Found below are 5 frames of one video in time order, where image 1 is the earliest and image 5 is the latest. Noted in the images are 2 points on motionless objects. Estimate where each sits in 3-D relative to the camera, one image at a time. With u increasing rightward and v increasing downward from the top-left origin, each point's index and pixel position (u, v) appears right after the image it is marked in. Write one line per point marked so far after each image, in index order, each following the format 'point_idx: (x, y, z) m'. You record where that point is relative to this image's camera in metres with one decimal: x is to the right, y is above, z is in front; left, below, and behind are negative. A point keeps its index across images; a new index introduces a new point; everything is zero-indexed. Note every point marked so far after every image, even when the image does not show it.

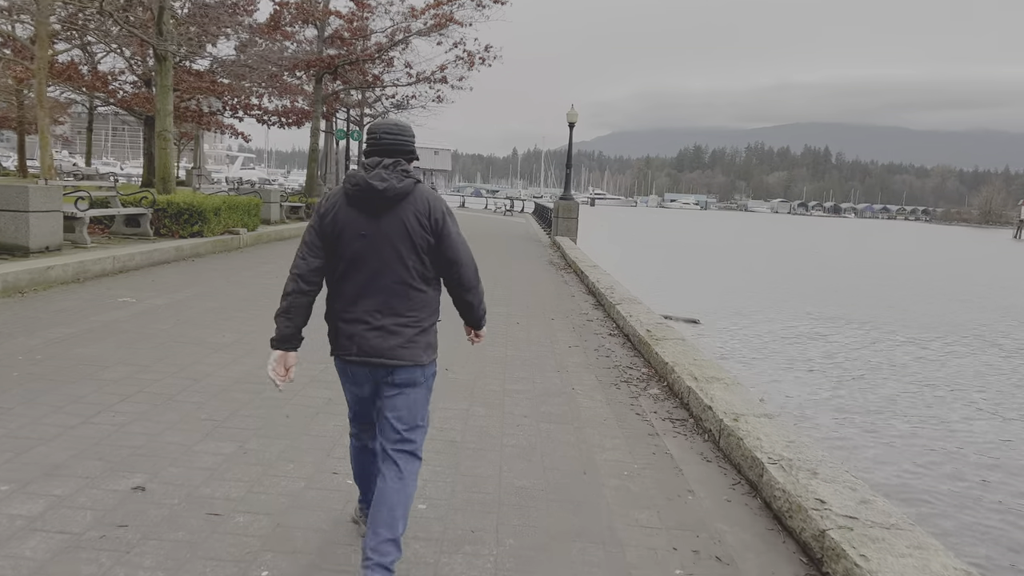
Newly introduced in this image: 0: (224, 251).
0: (-4.9, +0.6, +14.0) m
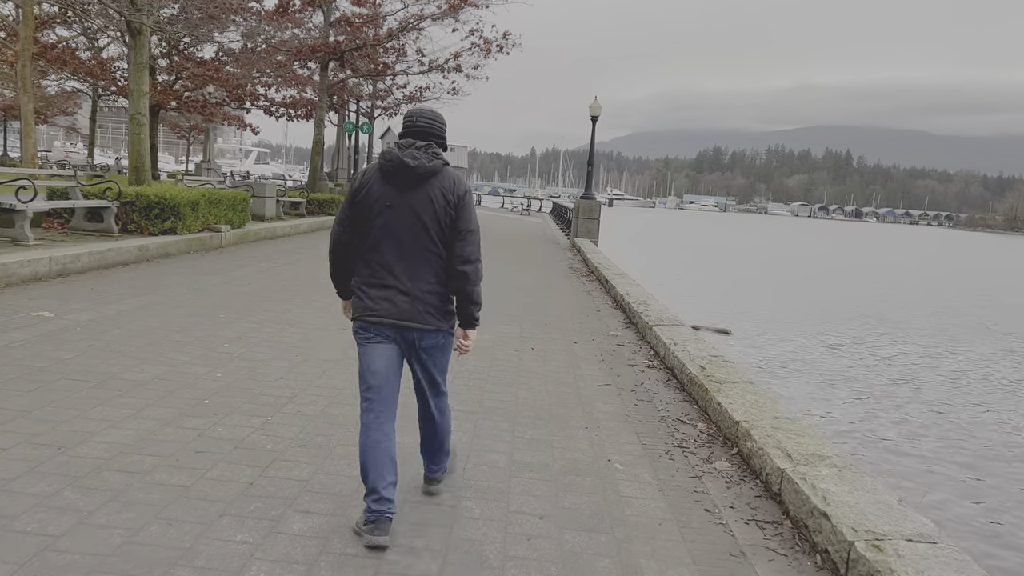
0: (-4.7, +0.6, +12.3) m
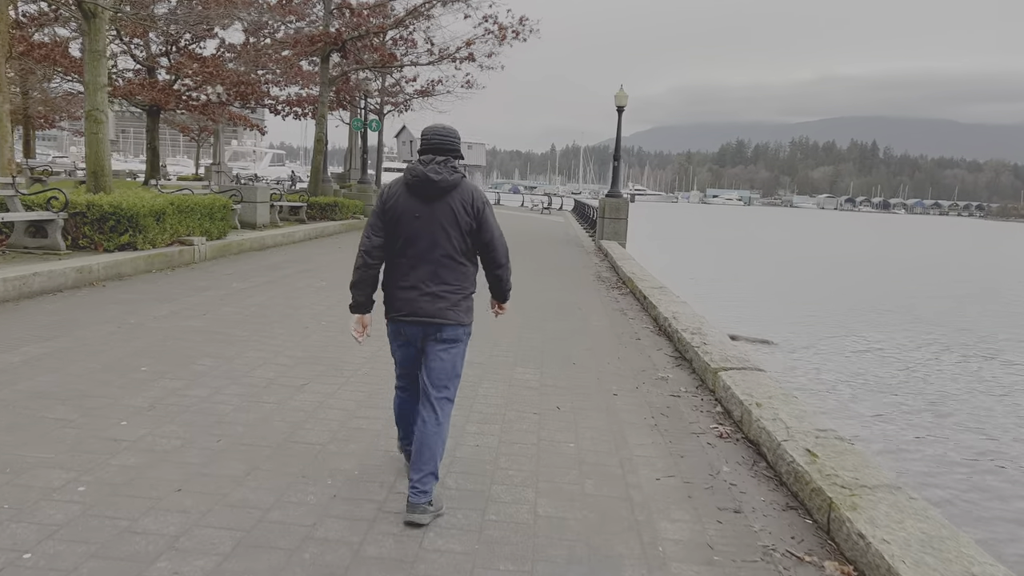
0: (-4.4, +0.3, +10.5) m
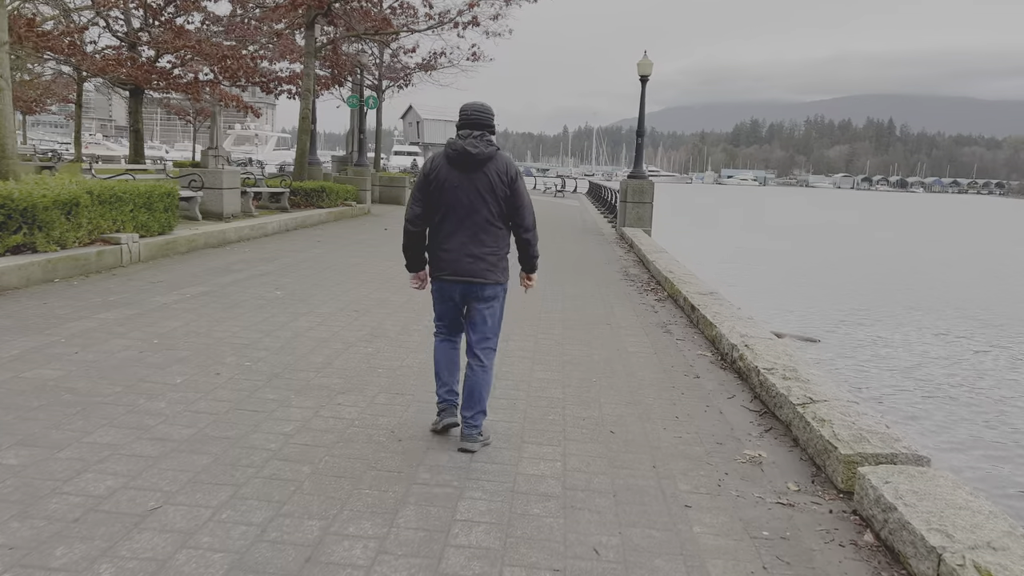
0: (-4.4, +0.1, +8.3) m
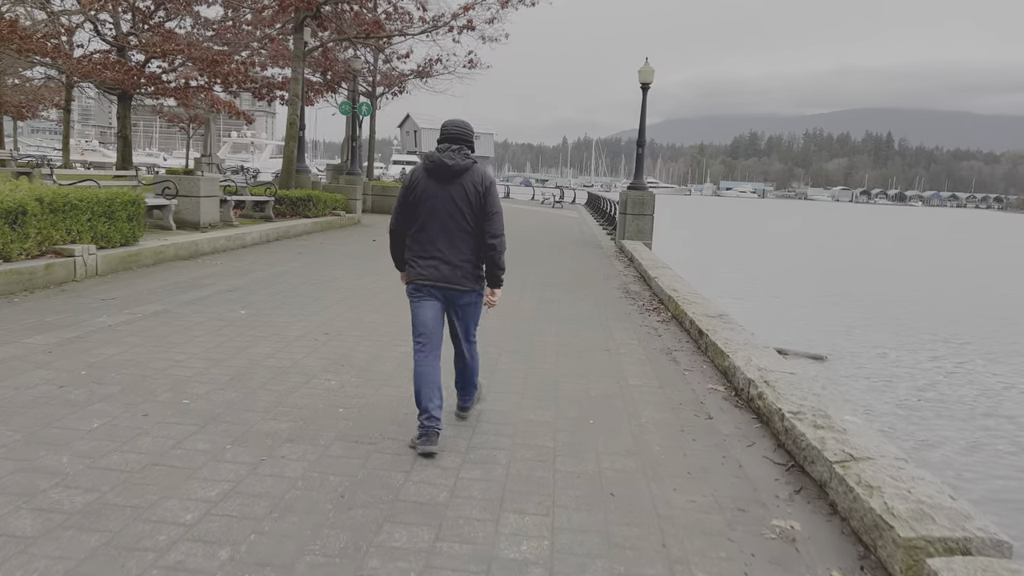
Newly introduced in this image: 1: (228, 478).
0: (-4.5, 0.0, +7.5) m
1: (-1.2, -0.8, +3.6) m
